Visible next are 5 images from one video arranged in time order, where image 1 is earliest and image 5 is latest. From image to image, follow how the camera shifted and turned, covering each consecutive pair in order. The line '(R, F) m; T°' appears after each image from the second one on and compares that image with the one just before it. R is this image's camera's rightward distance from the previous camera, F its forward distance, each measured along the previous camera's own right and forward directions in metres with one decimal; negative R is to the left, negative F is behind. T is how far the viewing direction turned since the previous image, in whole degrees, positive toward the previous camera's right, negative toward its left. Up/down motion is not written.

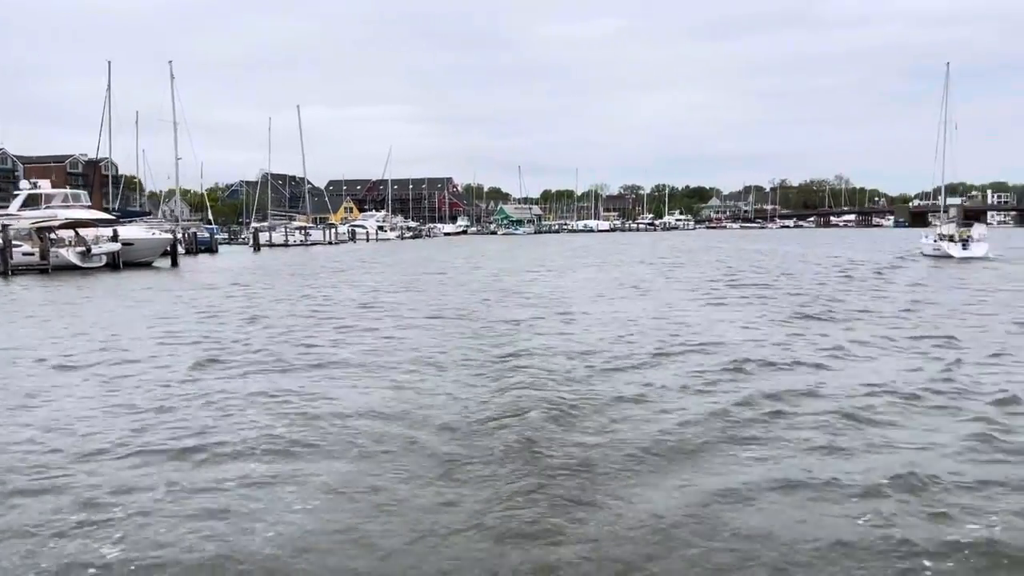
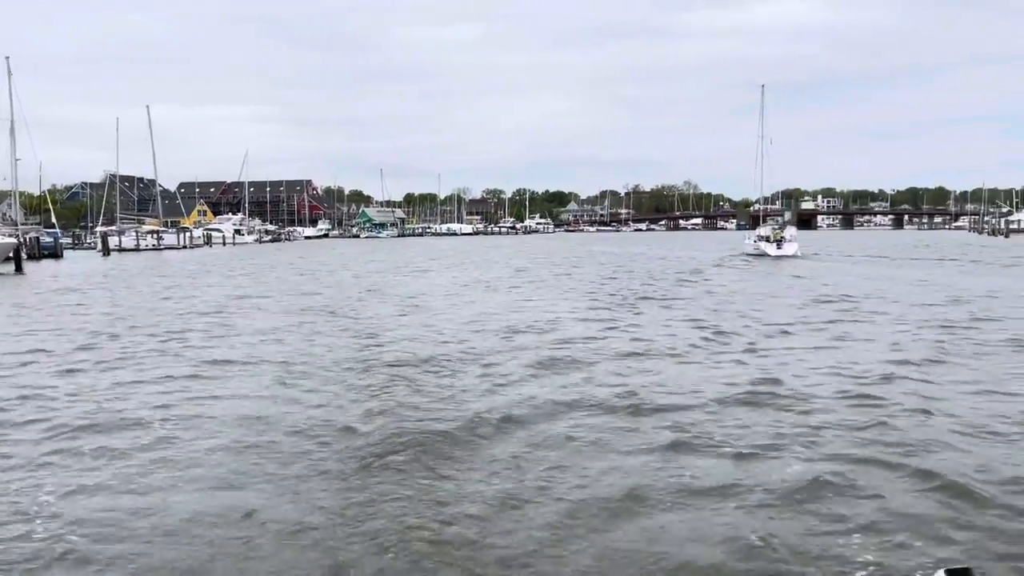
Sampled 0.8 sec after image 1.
(0.0, -2.1) m; +9°
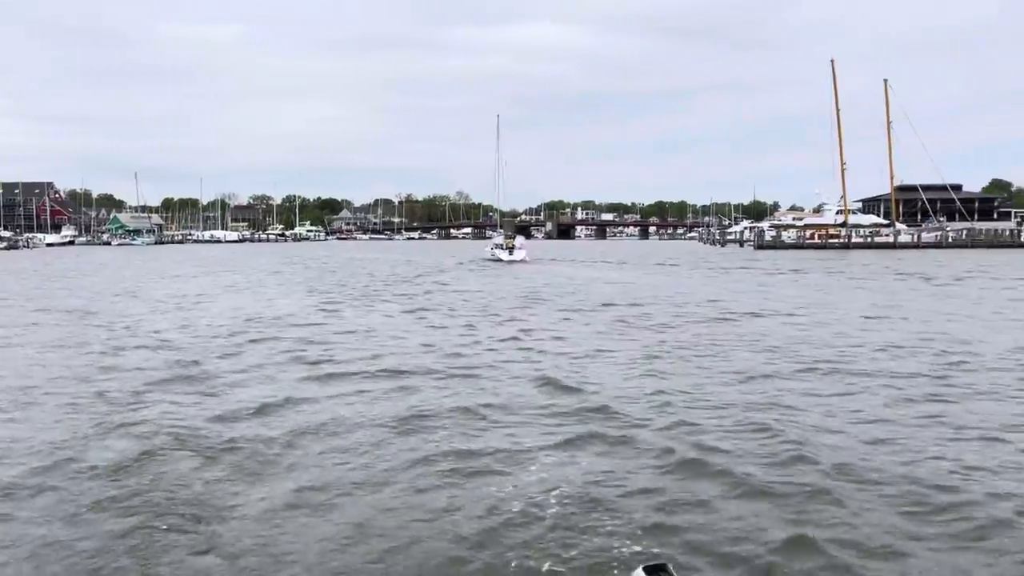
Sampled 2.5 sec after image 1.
(+0.6, -3.7) m; +15°
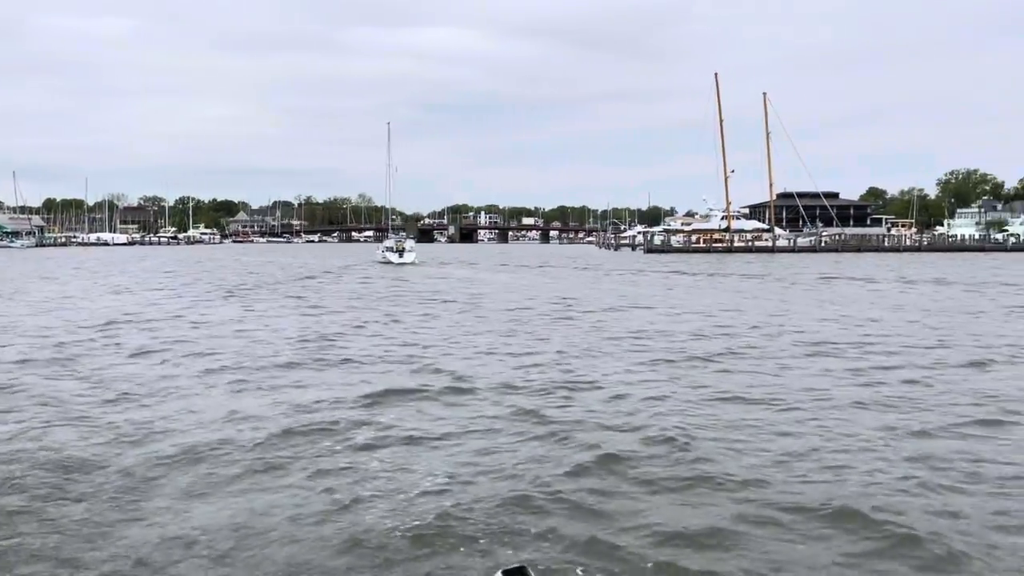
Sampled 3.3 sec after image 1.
(+0.6, -1.4) m; +6°
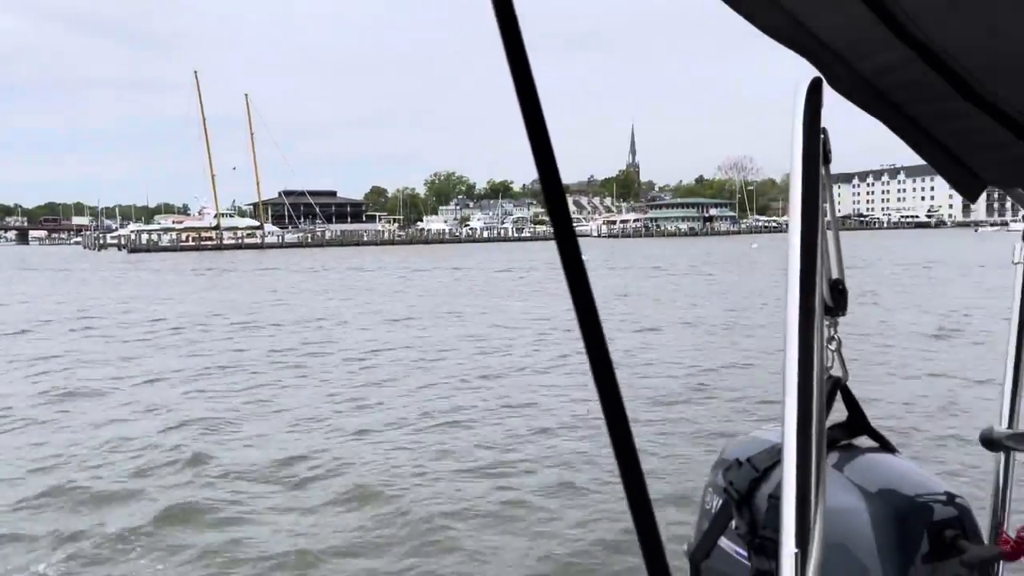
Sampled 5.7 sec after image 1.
(+1.4, -1.1) m; +32°
